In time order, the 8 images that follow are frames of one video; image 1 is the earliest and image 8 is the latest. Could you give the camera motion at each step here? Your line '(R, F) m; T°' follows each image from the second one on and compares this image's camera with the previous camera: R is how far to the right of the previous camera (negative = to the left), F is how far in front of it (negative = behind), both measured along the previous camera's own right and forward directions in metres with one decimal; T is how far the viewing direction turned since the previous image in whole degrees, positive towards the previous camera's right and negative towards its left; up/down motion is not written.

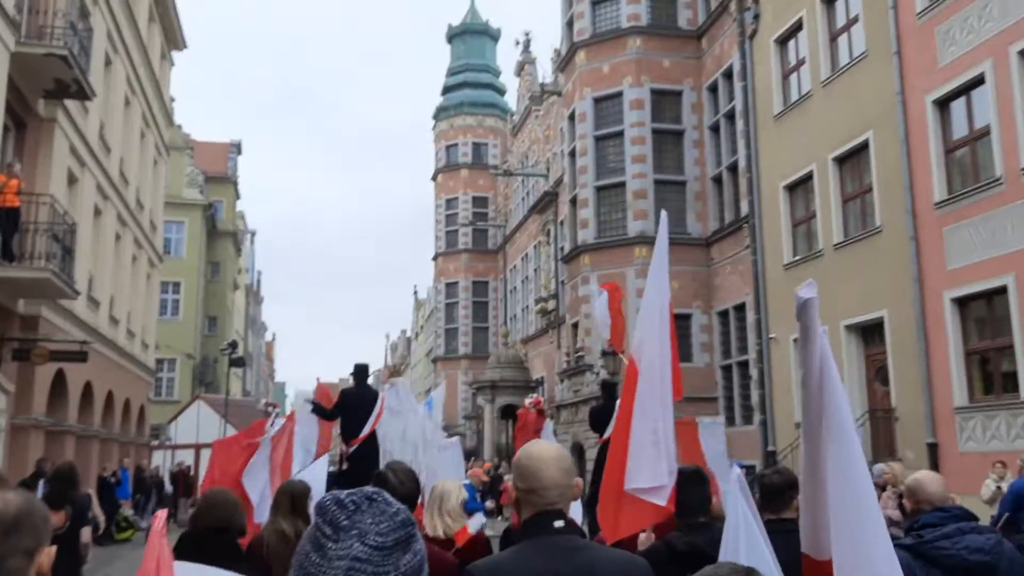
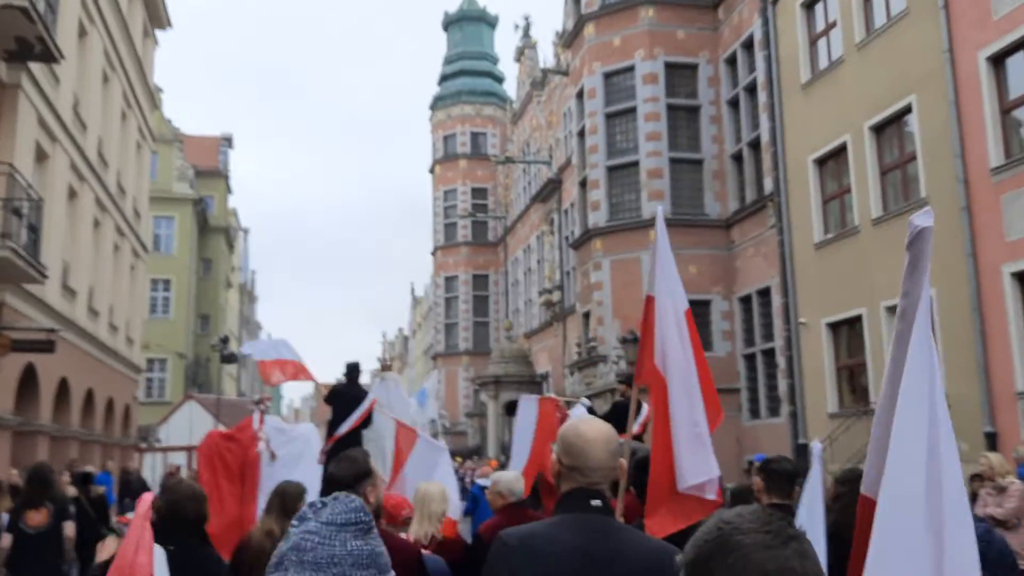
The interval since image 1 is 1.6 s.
(-0.3, +1.5) m; 0°
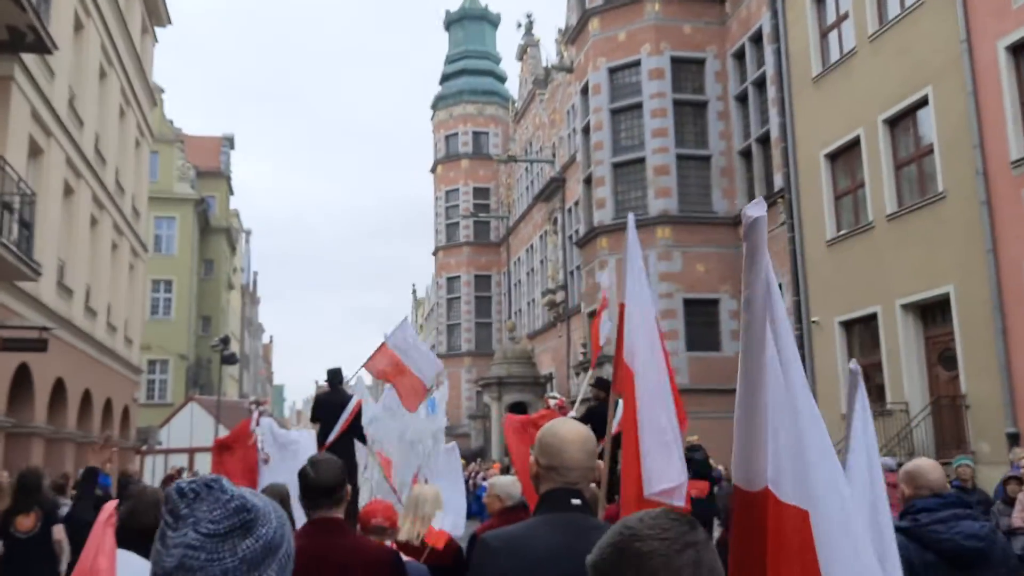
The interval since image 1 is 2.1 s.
(-0.1, +0.4) m; 0°
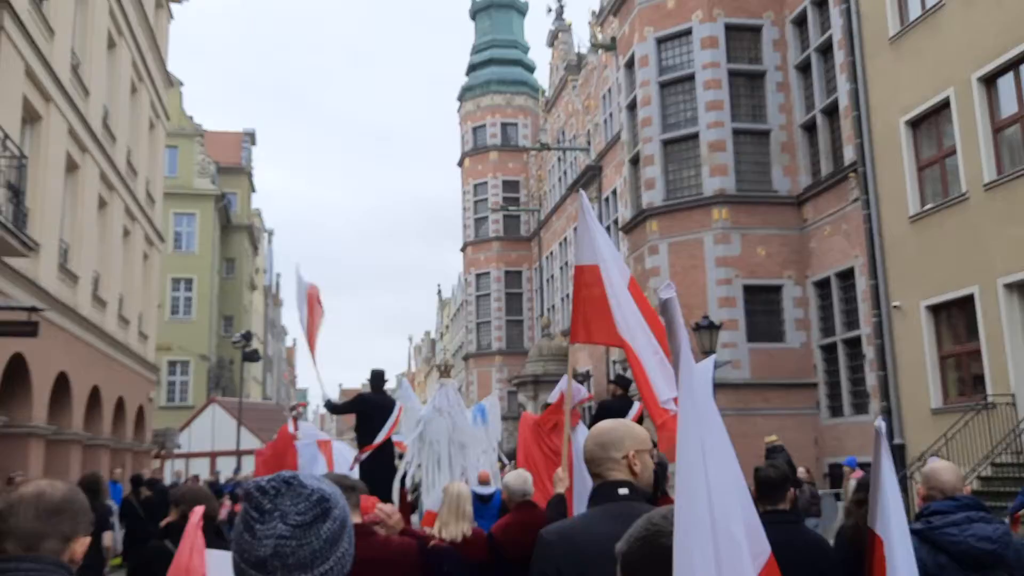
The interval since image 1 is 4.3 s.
(-0.5, +1.7) m; -1°
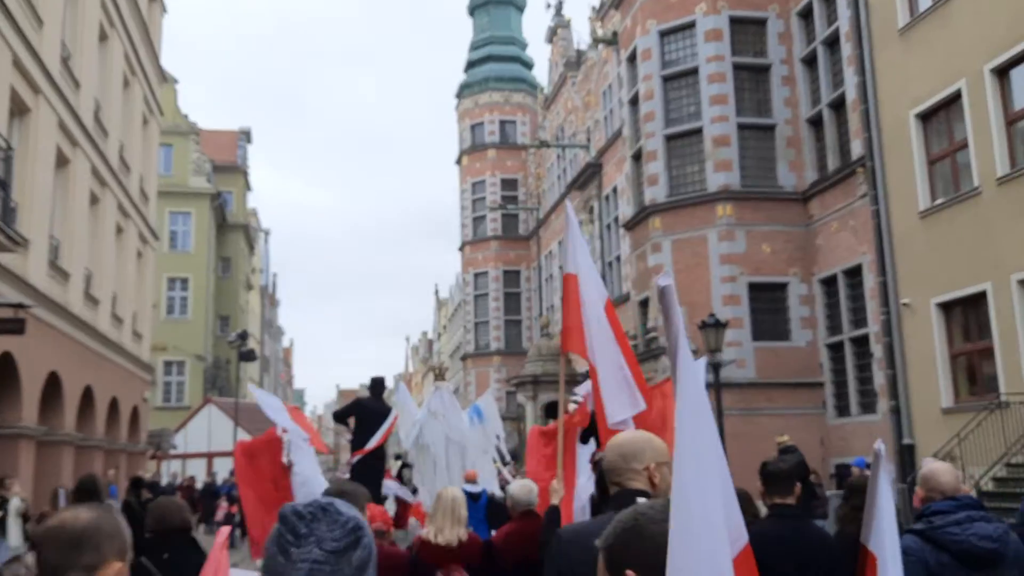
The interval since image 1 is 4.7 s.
(-0.1, +0.4) m; 0°
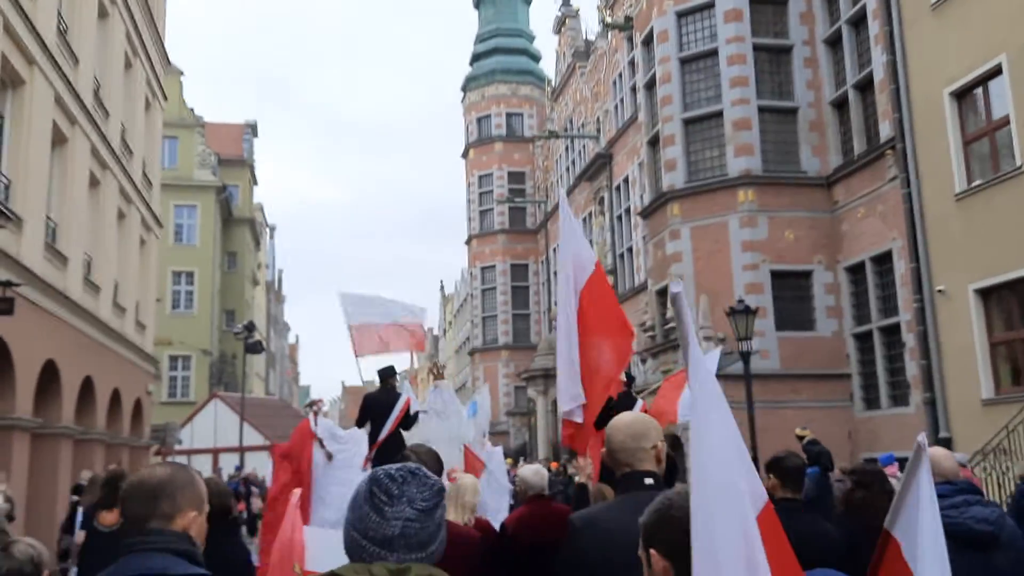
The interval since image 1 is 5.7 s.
(-0.2, +0.7) m; 0°
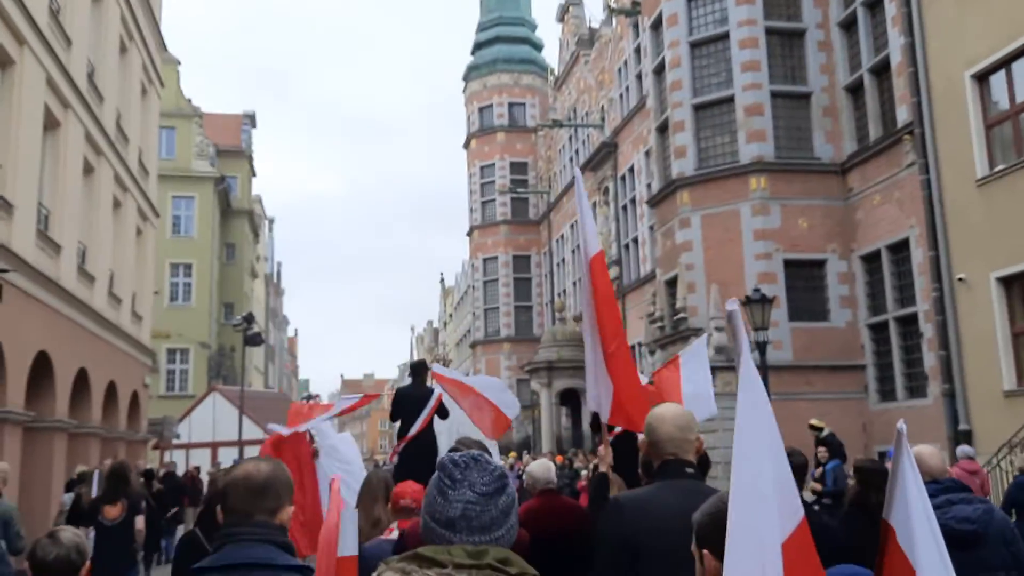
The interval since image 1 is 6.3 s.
(-0.1, +0.5) m; 0°
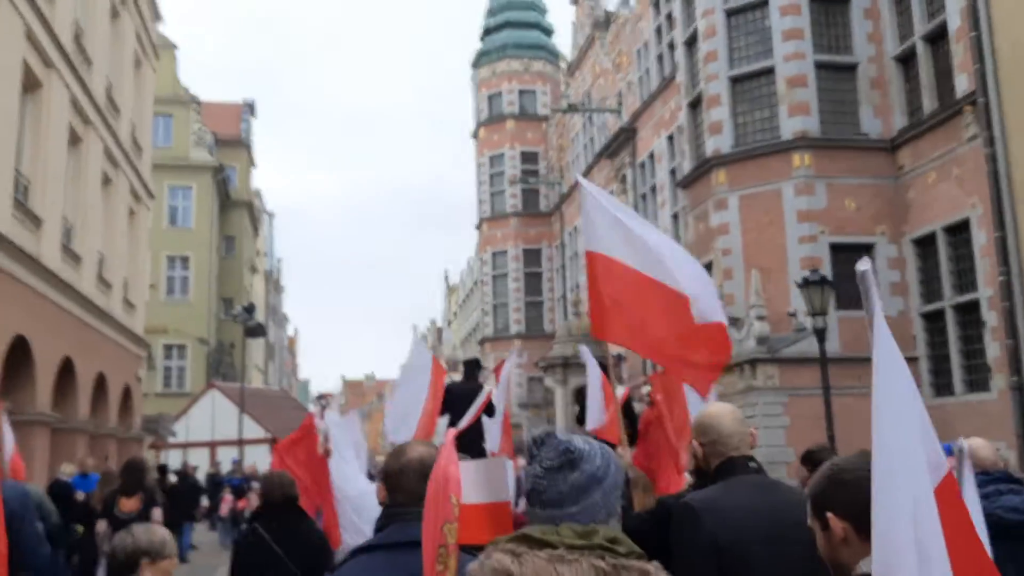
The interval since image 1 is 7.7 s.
(-0.4, +1.4) m; 0°
